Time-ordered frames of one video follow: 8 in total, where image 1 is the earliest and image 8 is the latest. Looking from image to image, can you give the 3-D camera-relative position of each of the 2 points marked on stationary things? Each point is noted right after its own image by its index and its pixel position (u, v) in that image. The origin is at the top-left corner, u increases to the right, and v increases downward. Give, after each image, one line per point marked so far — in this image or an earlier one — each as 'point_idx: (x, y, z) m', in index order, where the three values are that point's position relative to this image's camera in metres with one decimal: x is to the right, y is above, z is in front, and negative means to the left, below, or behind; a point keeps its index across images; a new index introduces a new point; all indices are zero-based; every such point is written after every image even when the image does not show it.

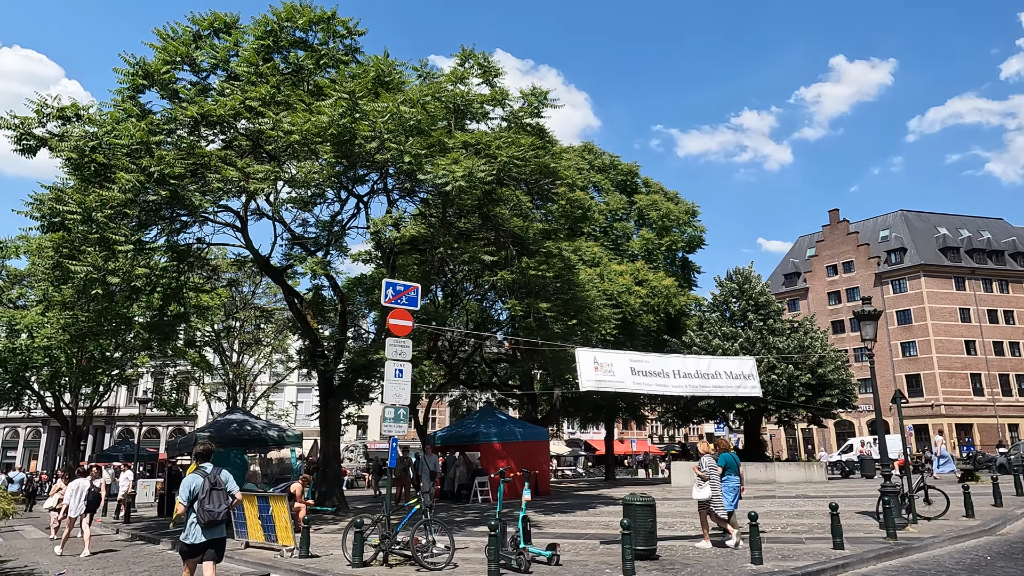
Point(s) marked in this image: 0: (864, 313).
0: (+7.0, -0.5, +13.1) m
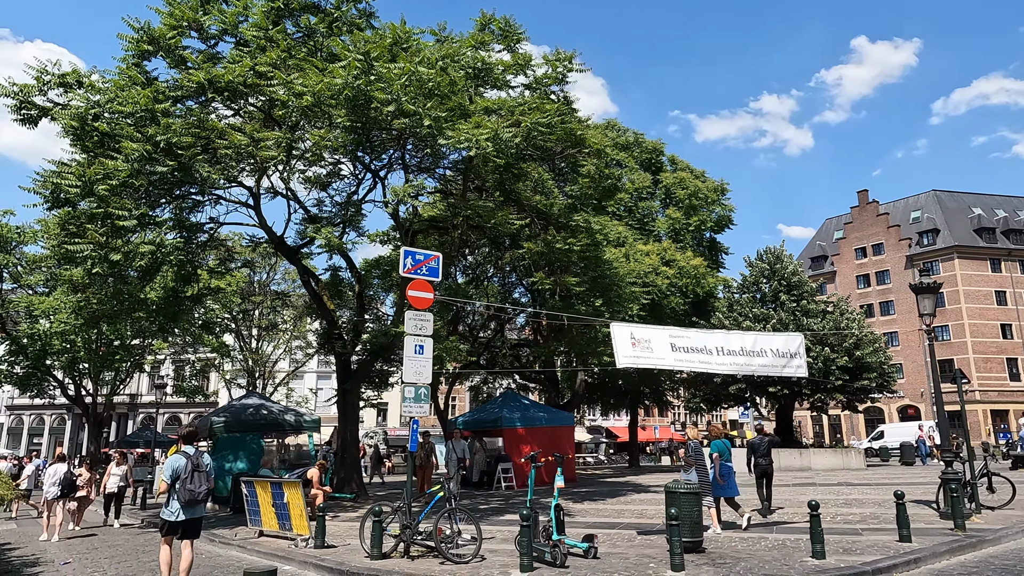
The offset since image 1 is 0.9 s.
0: (+7.5, 0.0, +12.1) m
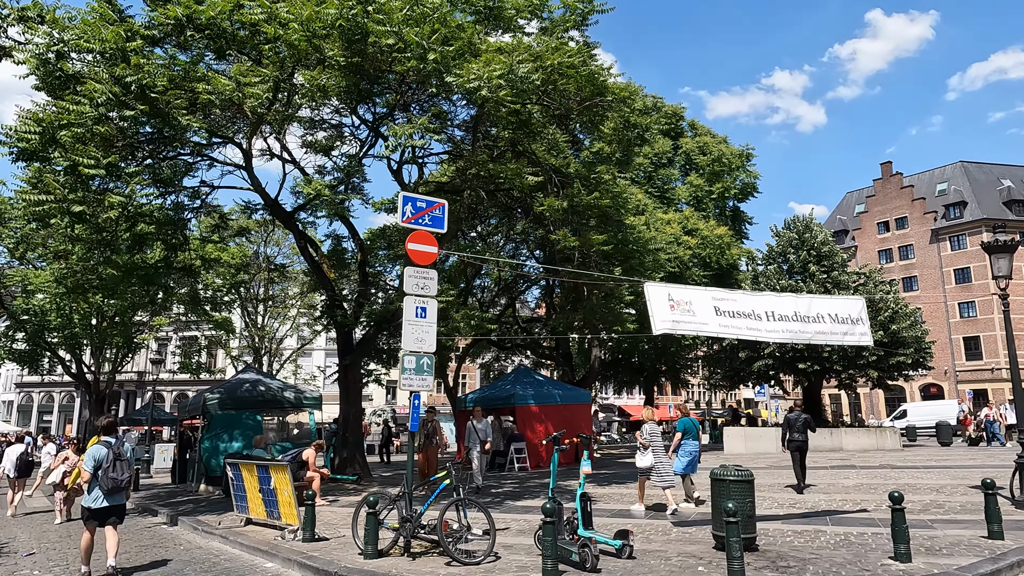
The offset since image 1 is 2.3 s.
0: (+7.7, +0.7, +10.6) m
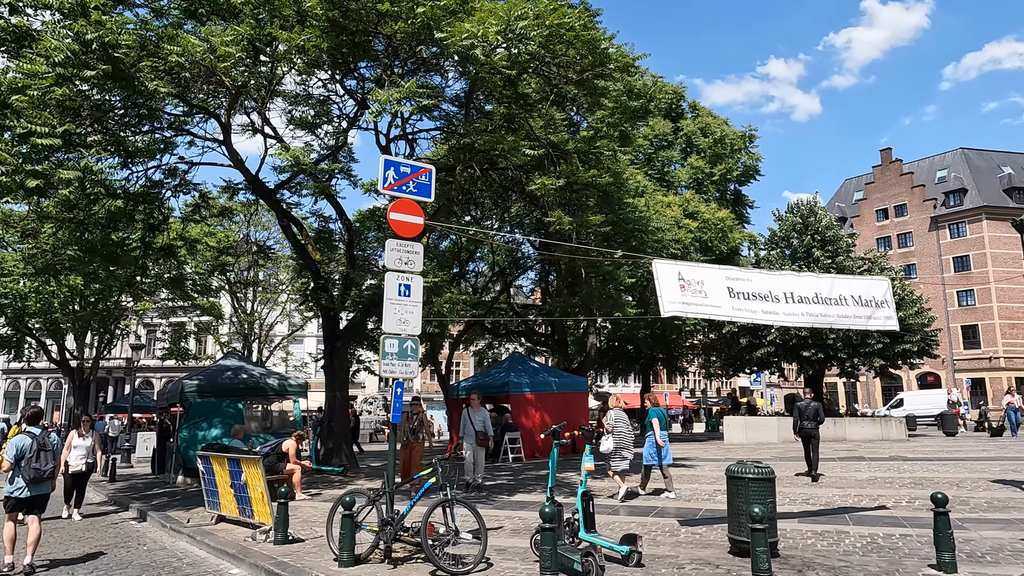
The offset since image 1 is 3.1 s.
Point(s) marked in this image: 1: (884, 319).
0: (+7.6, +1.0, +9.9) m
1: (+5.2, -0.4, +9.3) m
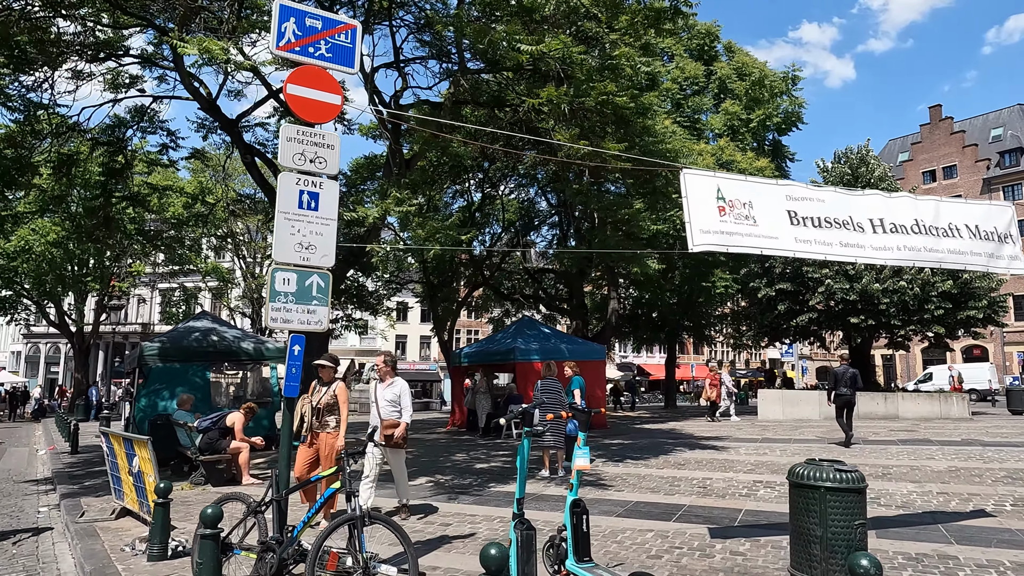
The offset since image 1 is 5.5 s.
0: (+7.5, +1.7, +7.3) m
1: (+5.0, +0.3, +6.9) m
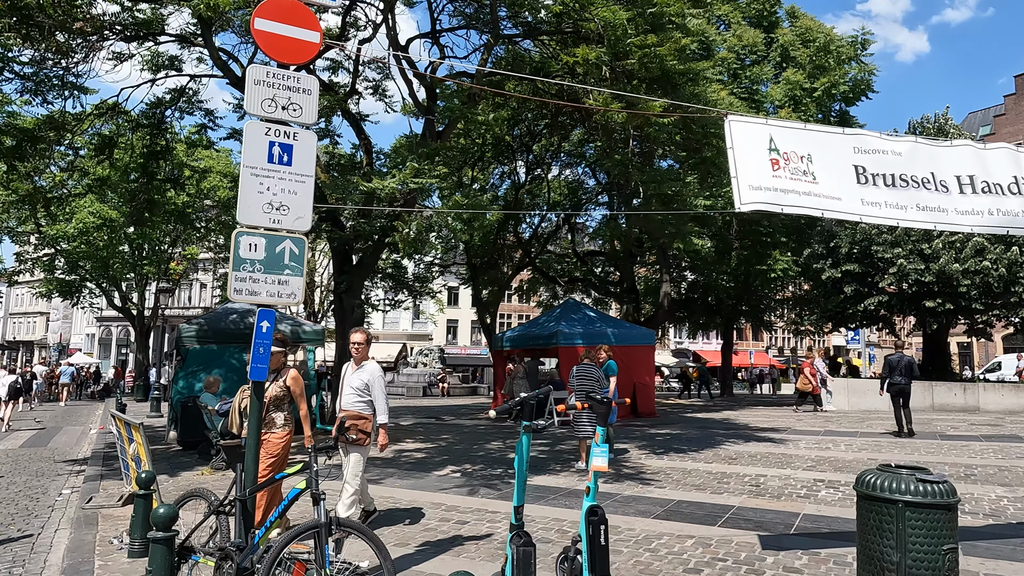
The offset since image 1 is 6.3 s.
0: (+7.7, +1.9, +5.9) m
1: (+5.2, +0.5, +5.7) m
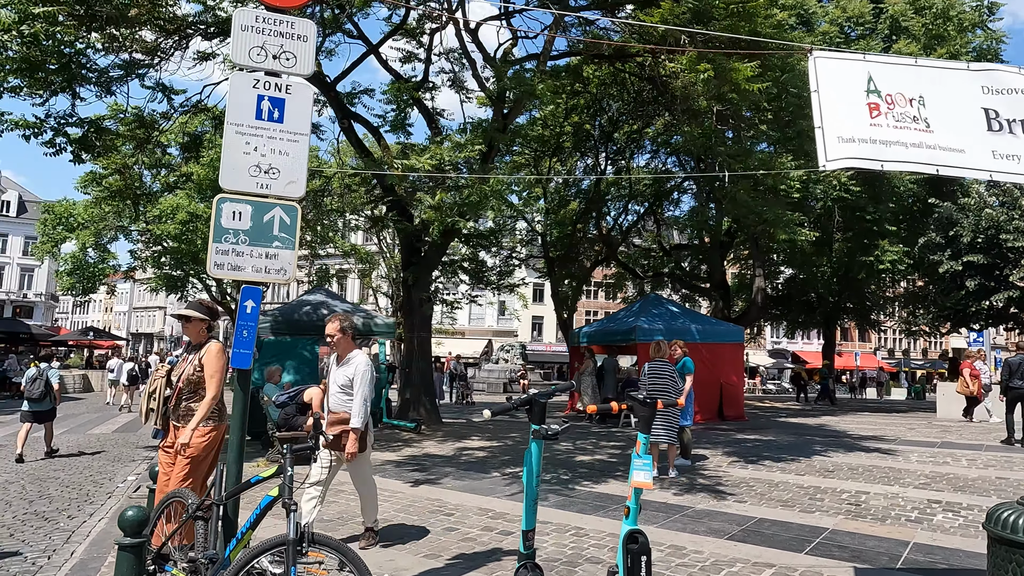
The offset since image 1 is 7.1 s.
0: (+8.0, +2.0, +4.2) m
1: (+5.5, +0.6, +4.3) m
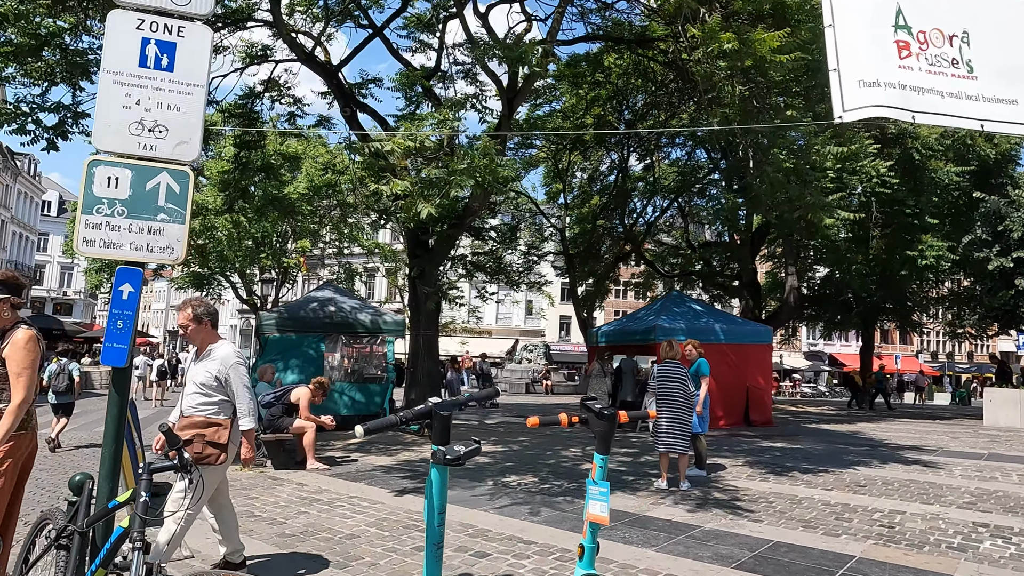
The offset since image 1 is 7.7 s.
0: (+7.8, +2.1, +3.2) m
1: (+5.3, +0.7, +3.4) m
